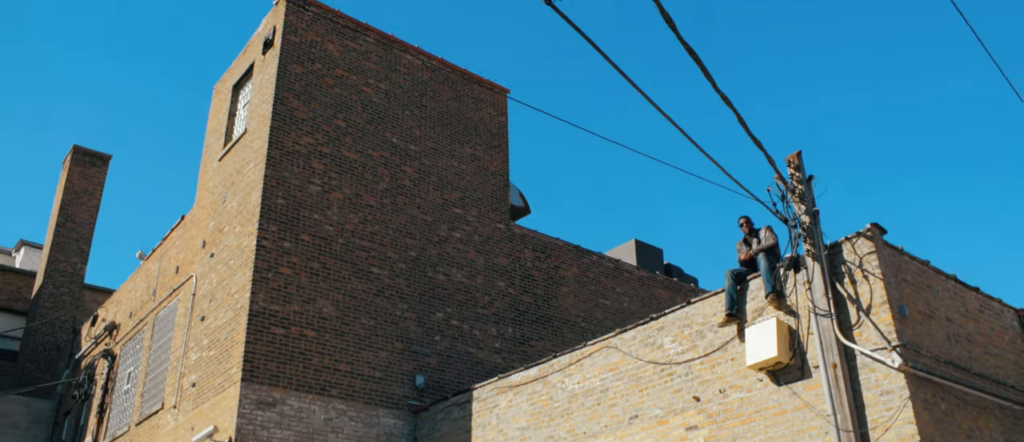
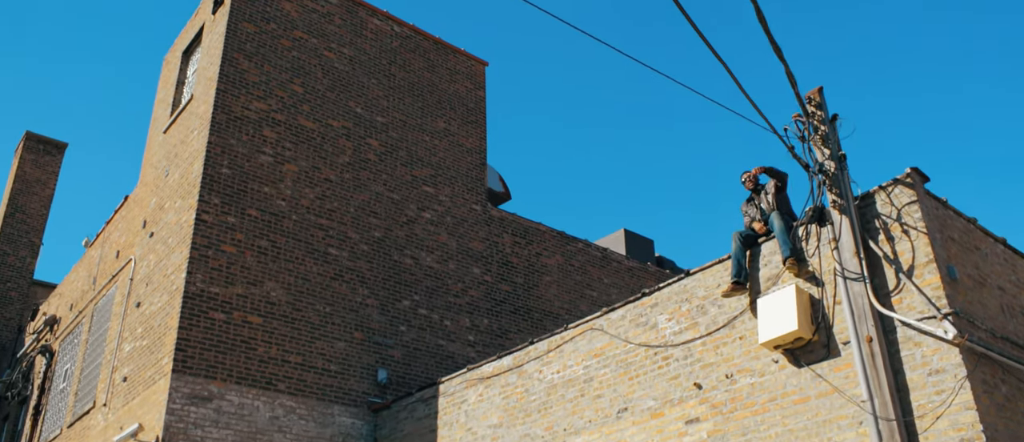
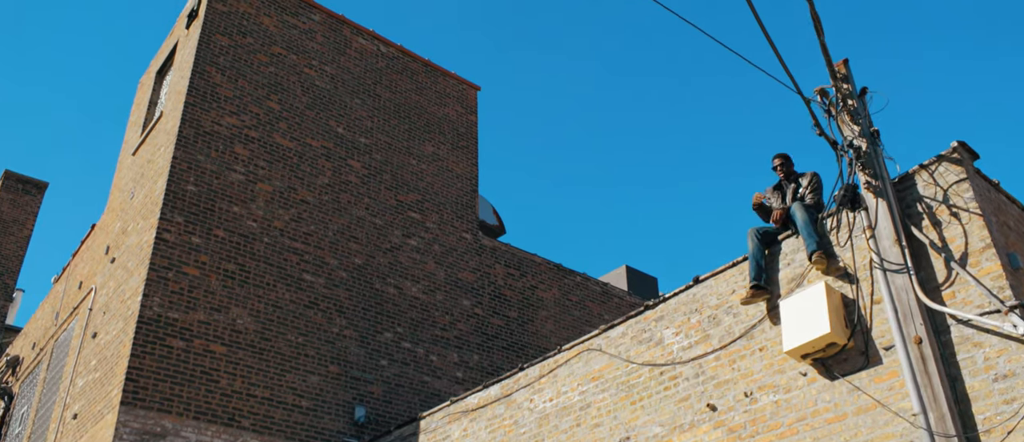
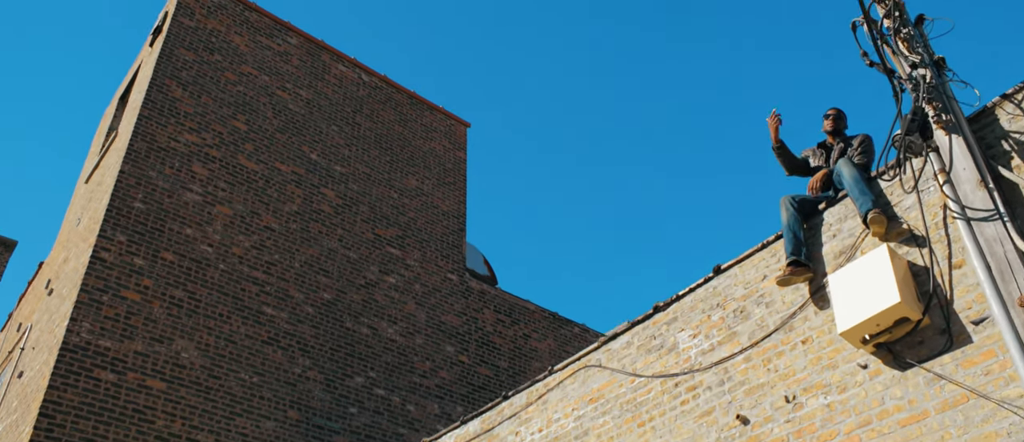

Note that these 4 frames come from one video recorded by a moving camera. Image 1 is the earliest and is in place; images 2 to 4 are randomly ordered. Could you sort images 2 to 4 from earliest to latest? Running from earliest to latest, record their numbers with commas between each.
2, 3, 4
